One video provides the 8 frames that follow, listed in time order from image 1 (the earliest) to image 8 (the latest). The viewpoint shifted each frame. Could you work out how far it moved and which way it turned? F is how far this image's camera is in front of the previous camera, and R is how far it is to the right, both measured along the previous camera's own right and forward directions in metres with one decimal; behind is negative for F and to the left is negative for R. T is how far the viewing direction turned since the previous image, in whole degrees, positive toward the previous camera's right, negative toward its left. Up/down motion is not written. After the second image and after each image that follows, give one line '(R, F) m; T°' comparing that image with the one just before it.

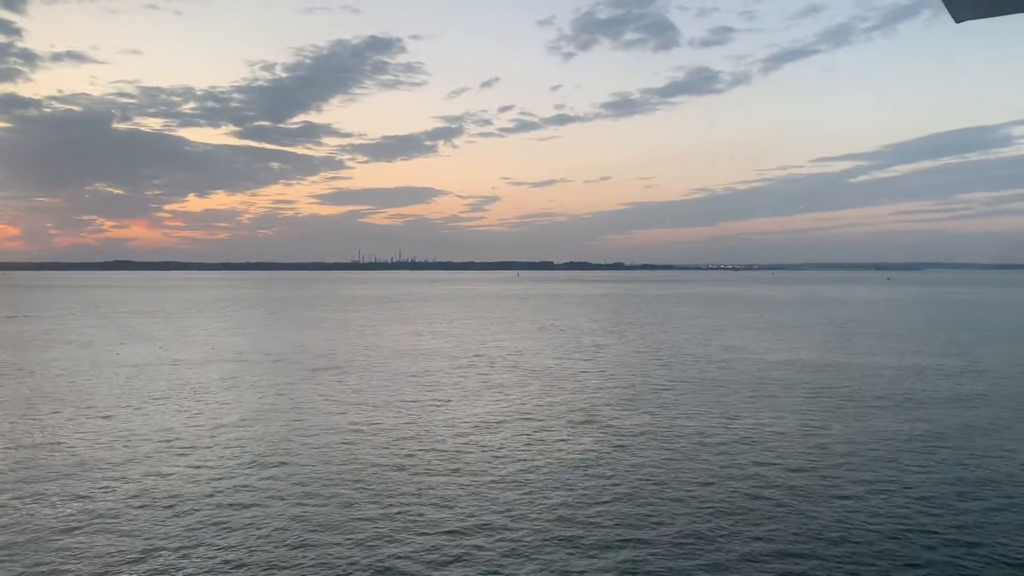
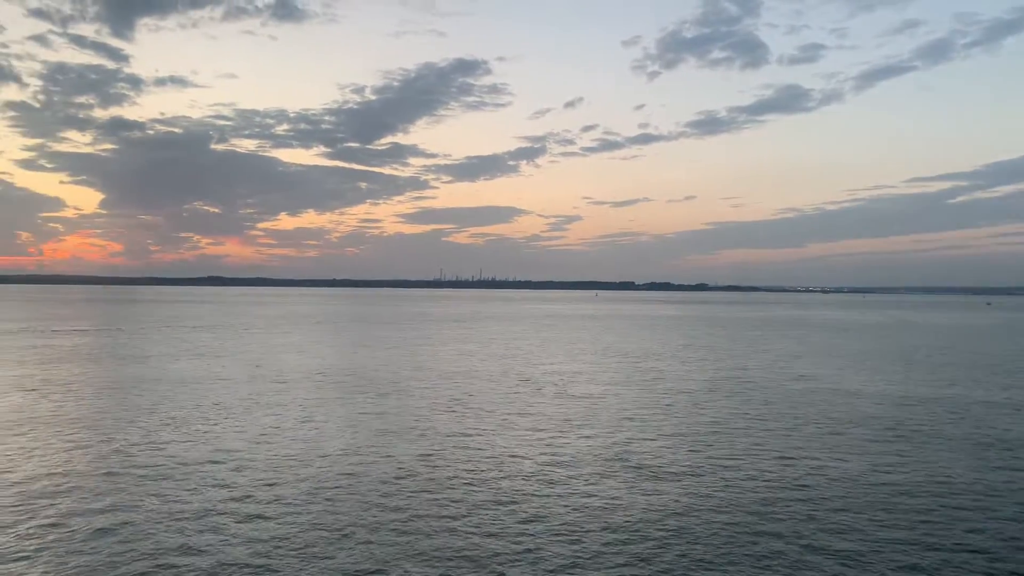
(+0.3, +1.2) m; -5°
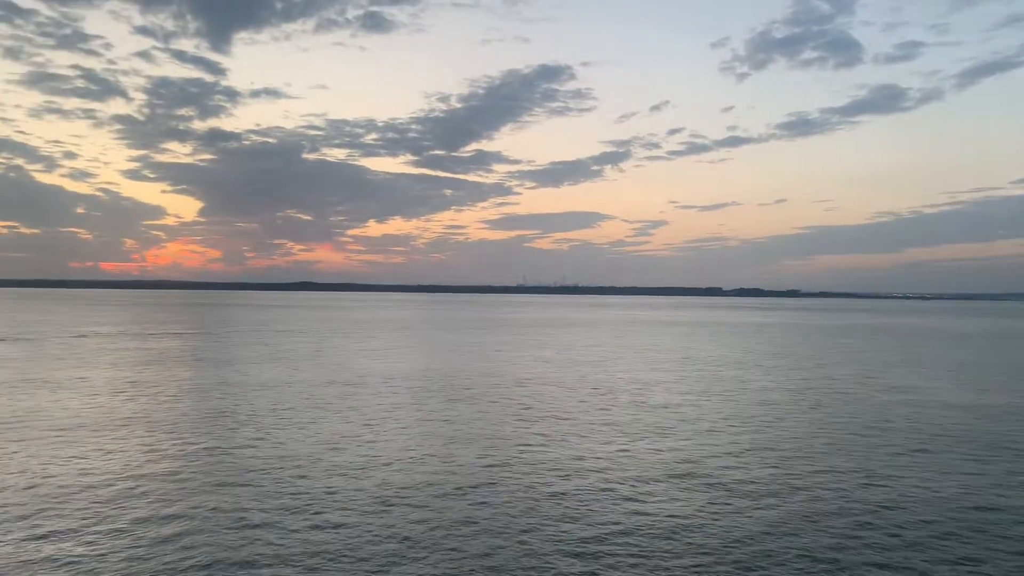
(+0.4, +0.8) m; -6°
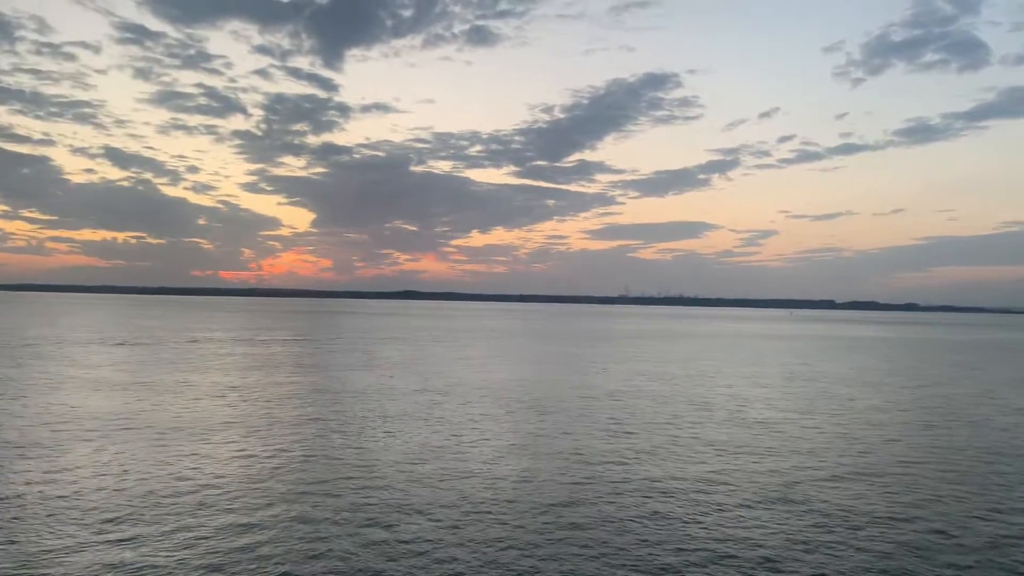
(+0.5, +0.8) m; -7°
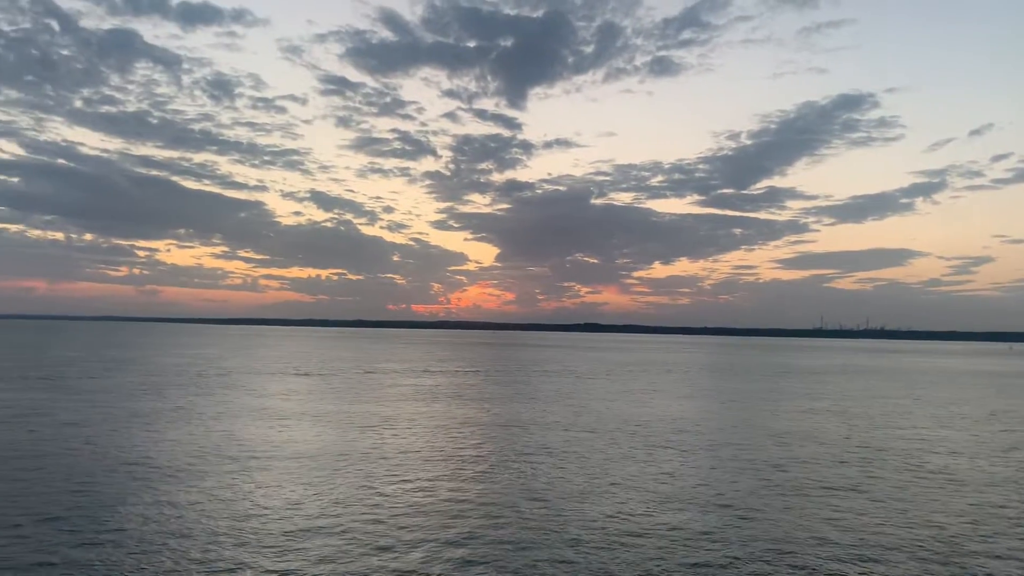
(+1.6, +1.9) m; -12°
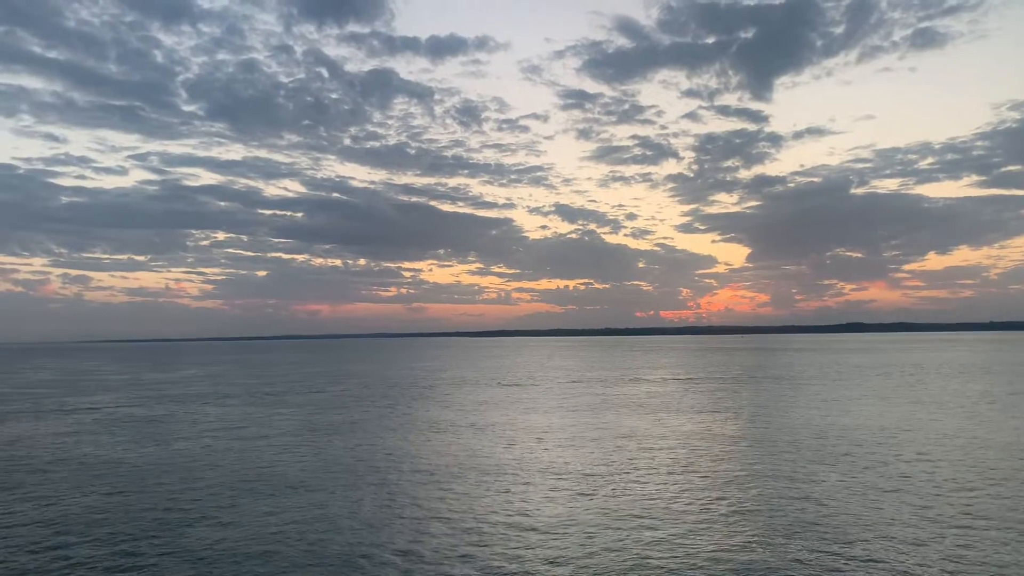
(+4.0, +3.6) m; -17°
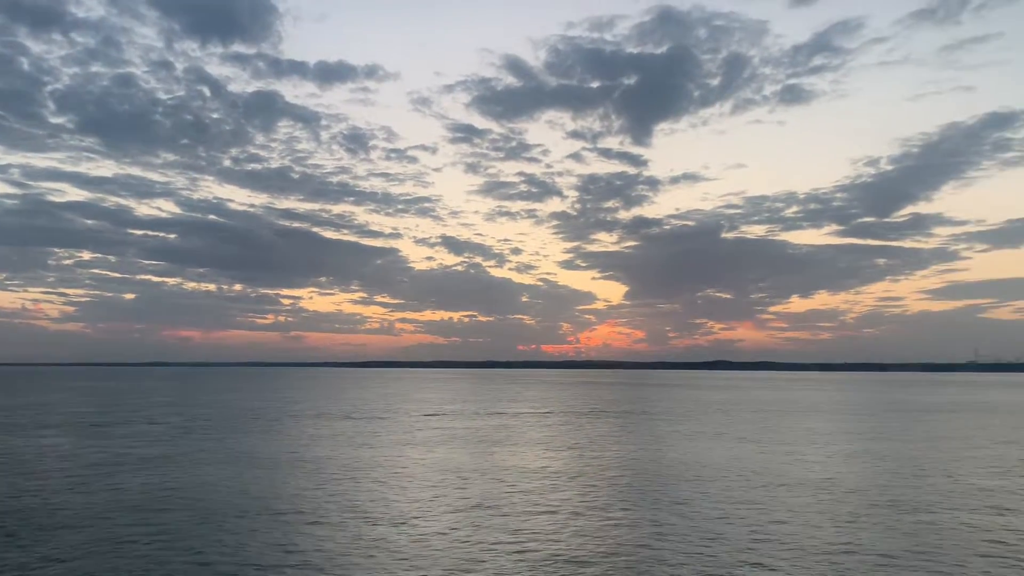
(+1.4, -1.4) m; +8°
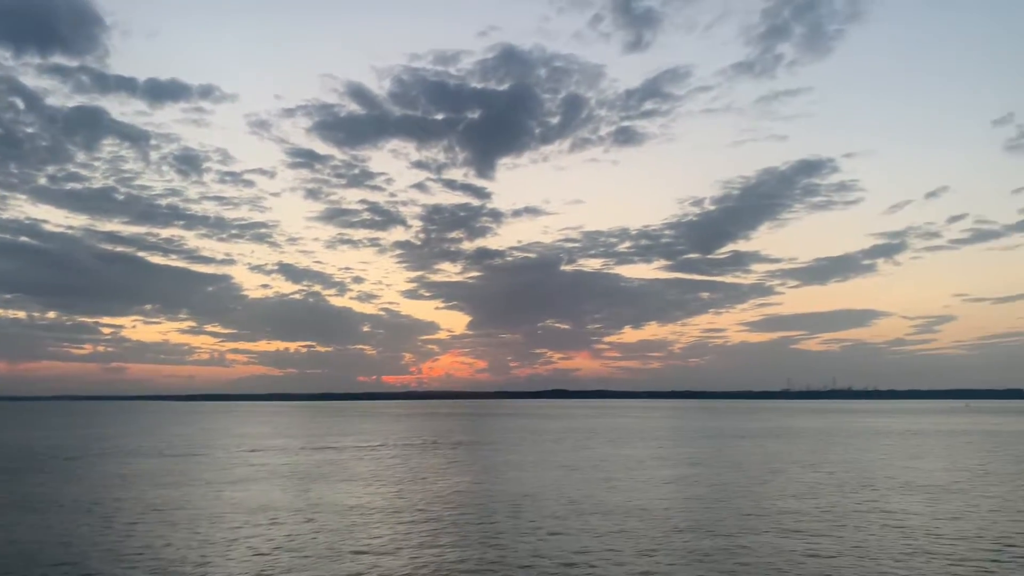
(+0.9, -1.1) m; +10°
